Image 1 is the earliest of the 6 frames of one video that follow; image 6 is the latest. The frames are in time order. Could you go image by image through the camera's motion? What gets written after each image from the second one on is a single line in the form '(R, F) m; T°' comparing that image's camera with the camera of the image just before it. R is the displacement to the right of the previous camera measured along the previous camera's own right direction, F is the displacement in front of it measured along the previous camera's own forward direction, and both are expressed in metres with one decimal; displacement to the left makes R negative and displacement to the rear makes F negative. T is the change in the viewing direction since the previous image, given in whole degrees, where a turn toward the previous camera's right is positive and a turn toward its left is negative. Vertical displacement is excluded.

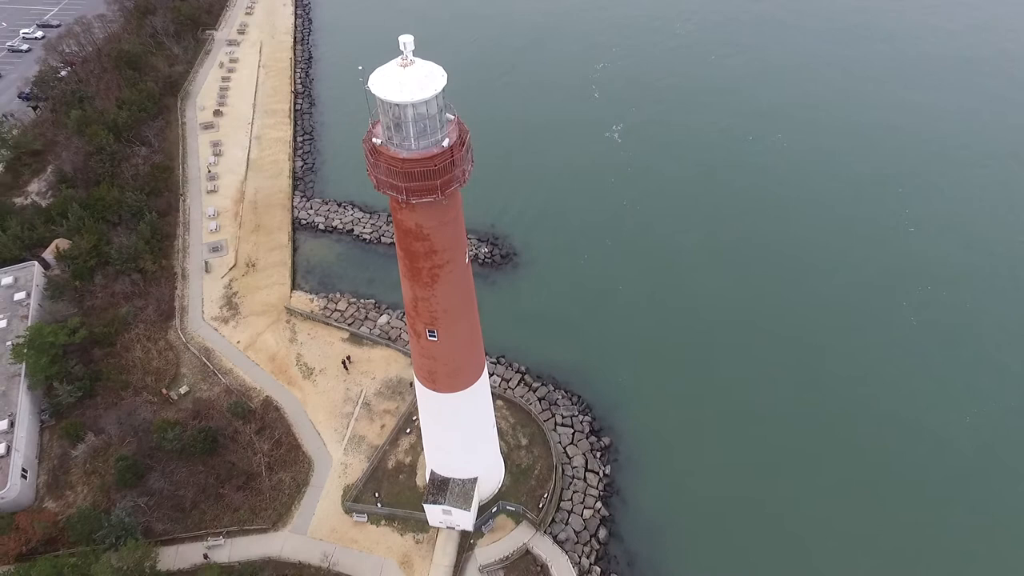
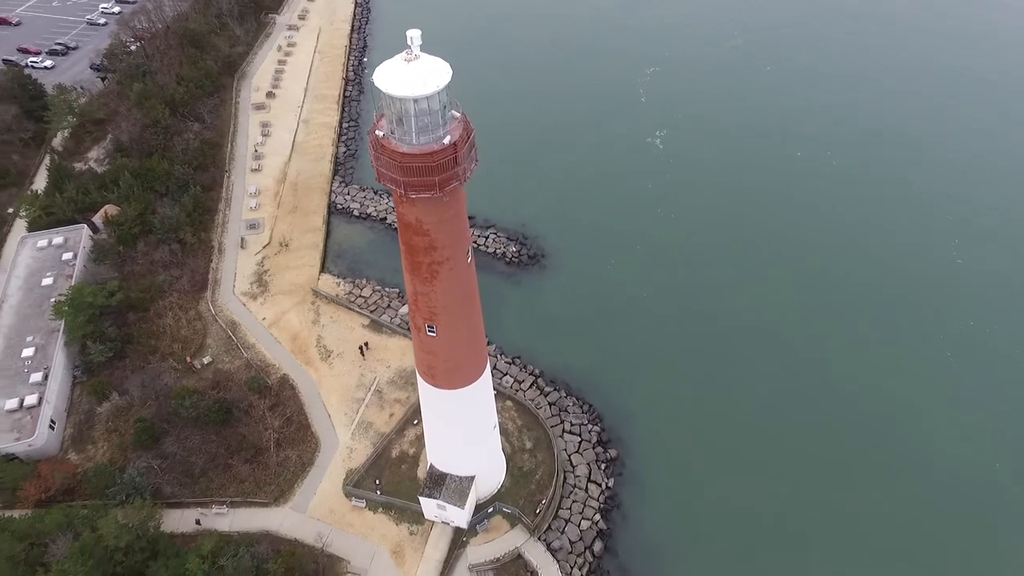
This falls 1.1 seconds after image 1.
(+1.0, +0.2) m; -4°
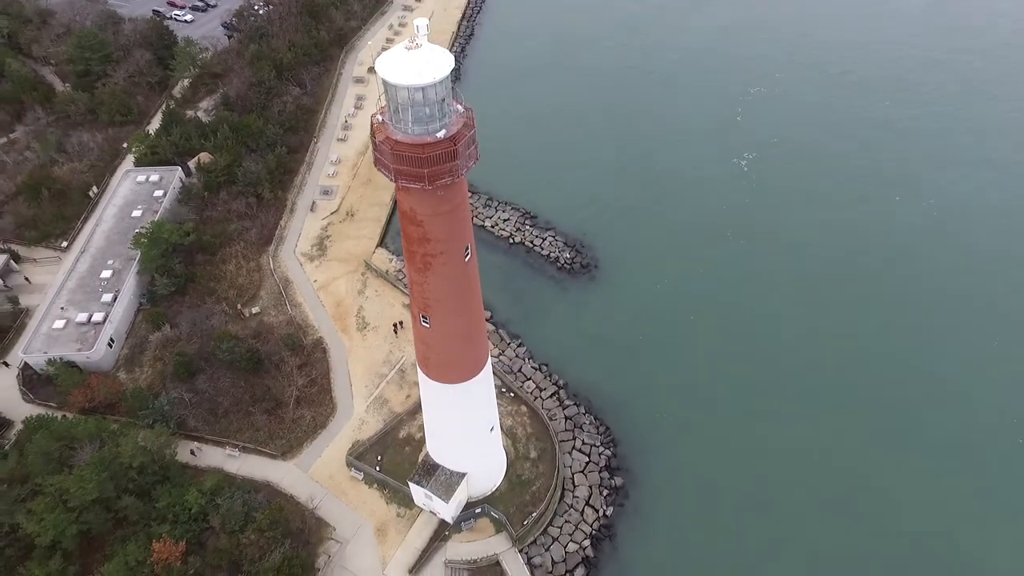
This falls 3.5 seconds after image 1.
(+2.1, +0.5) m; -9°
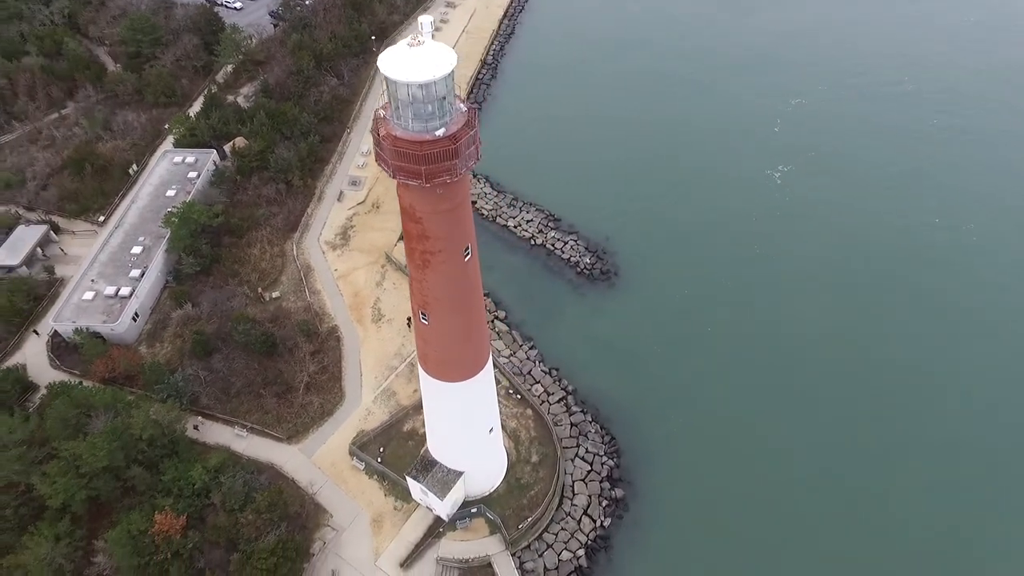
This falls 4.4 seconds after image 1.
(+0.8, +0.1) m; -3°
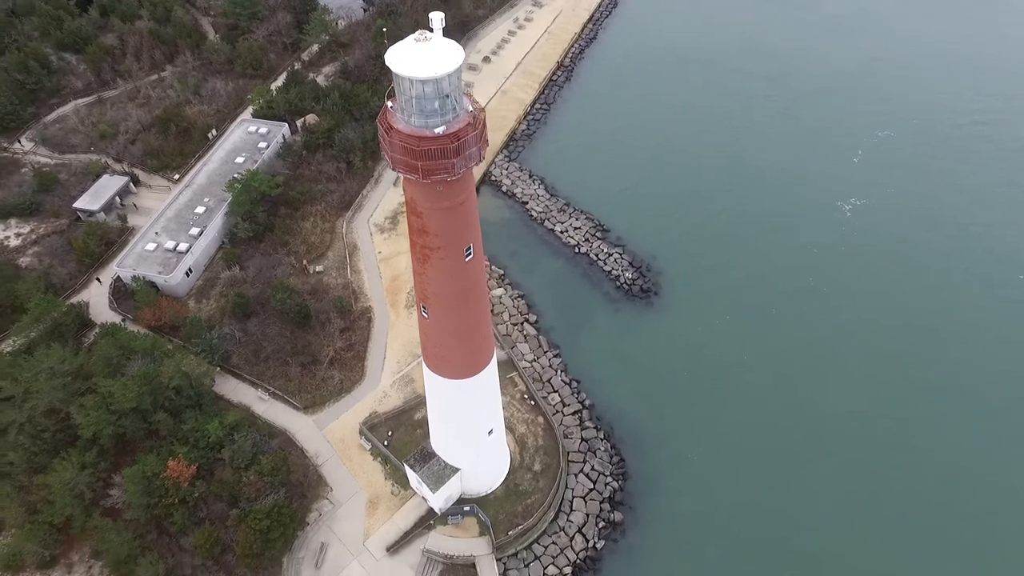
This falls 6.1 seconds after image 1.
(+1.5, +0.3) m; -7°
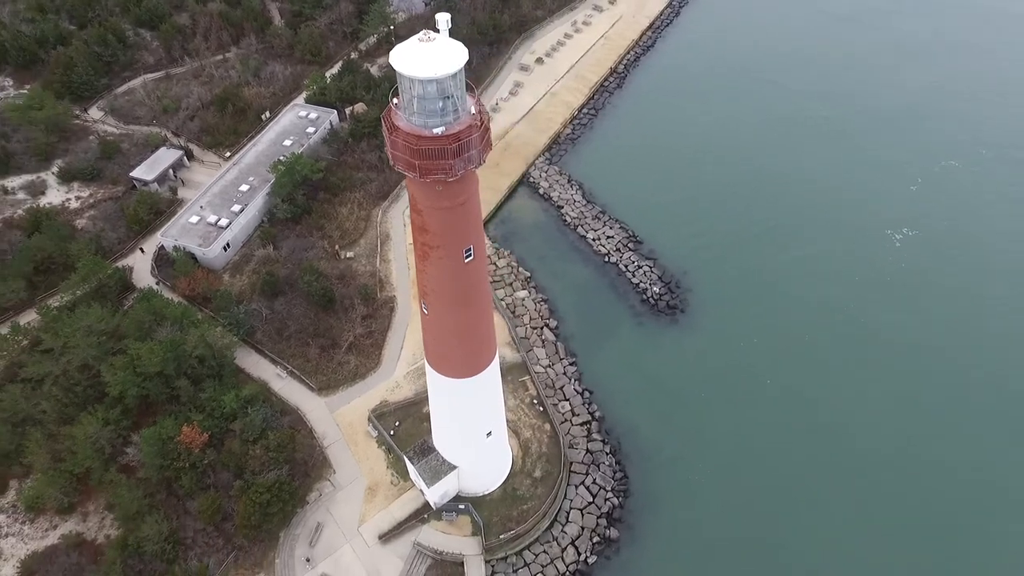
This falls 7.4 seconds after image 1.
(+1.1, +0.1) m; -5°
